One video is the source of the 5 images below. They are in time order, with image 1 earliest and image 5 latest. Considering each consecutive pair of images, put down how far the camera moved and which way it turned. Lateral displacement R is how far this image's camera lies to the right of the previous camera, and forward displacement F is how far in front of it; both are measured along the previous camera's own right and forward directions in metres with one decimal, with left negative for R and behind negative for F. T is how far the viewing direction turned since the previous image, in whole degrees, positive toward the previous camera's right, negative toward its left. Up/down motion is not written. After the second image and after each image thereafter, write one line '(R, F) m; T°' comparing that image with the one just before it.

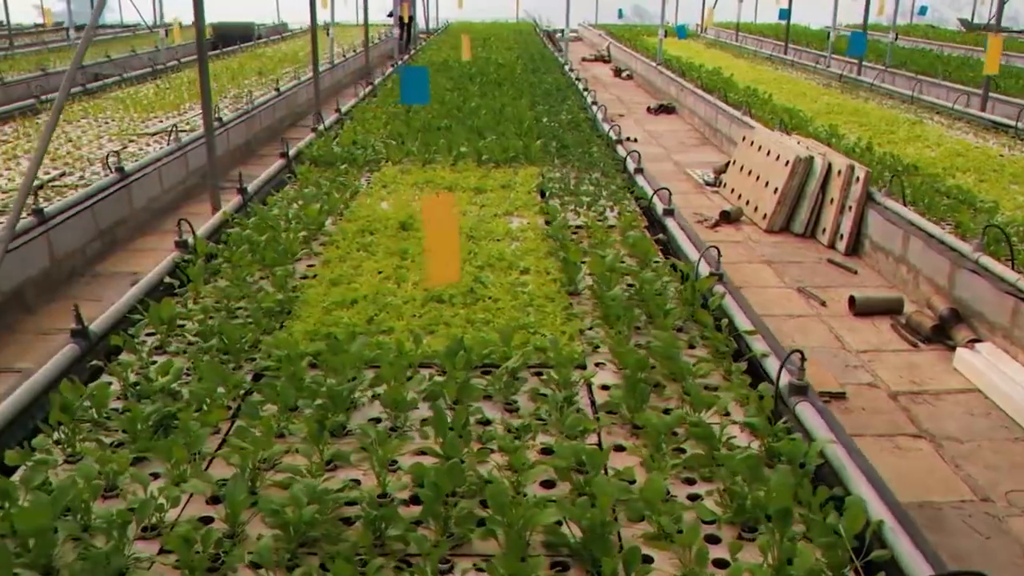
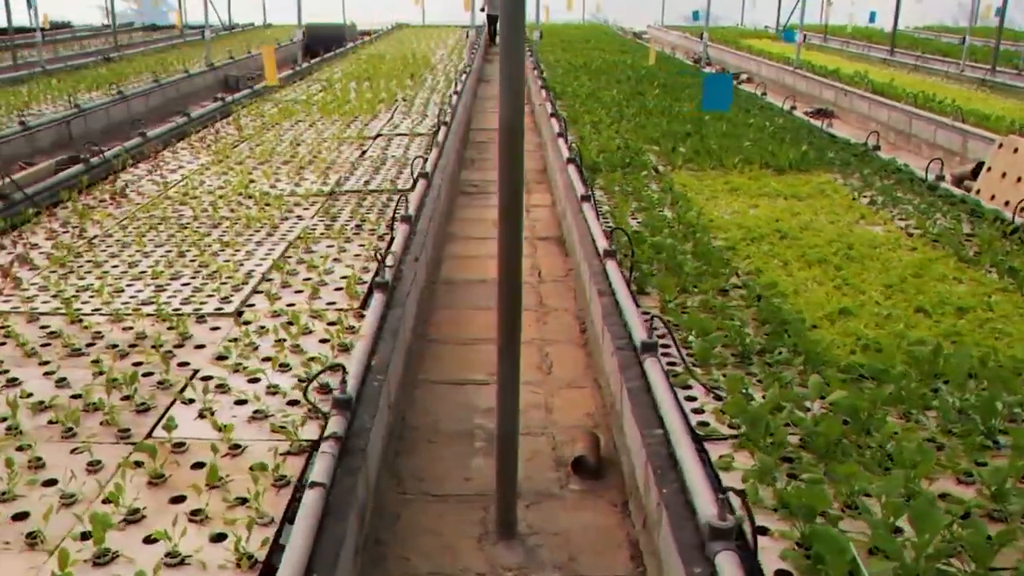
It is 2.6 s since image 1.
(-2.9, +0.1) m; +2°
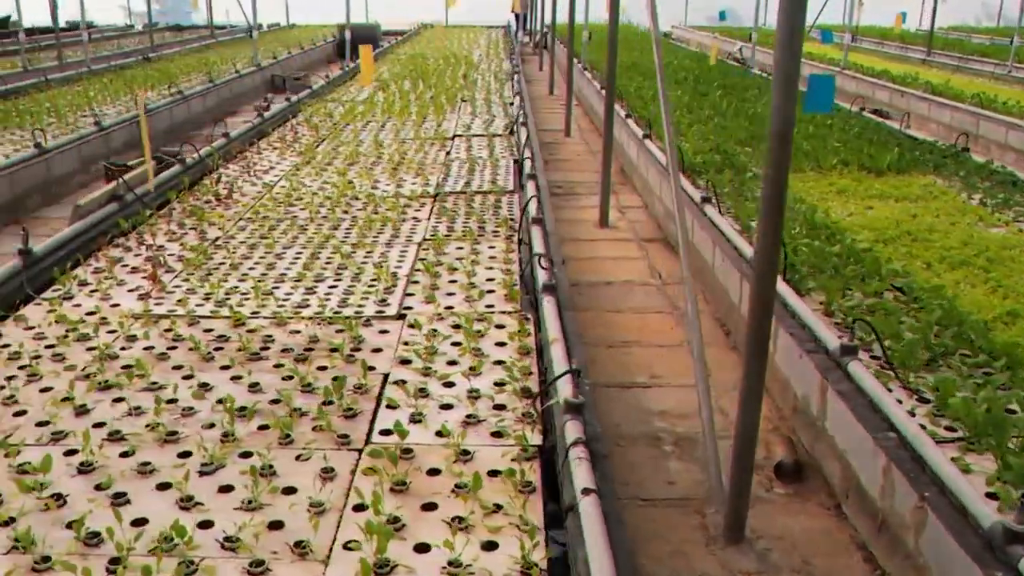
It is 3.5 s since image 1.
(-1.0, 0.0) m; +1°
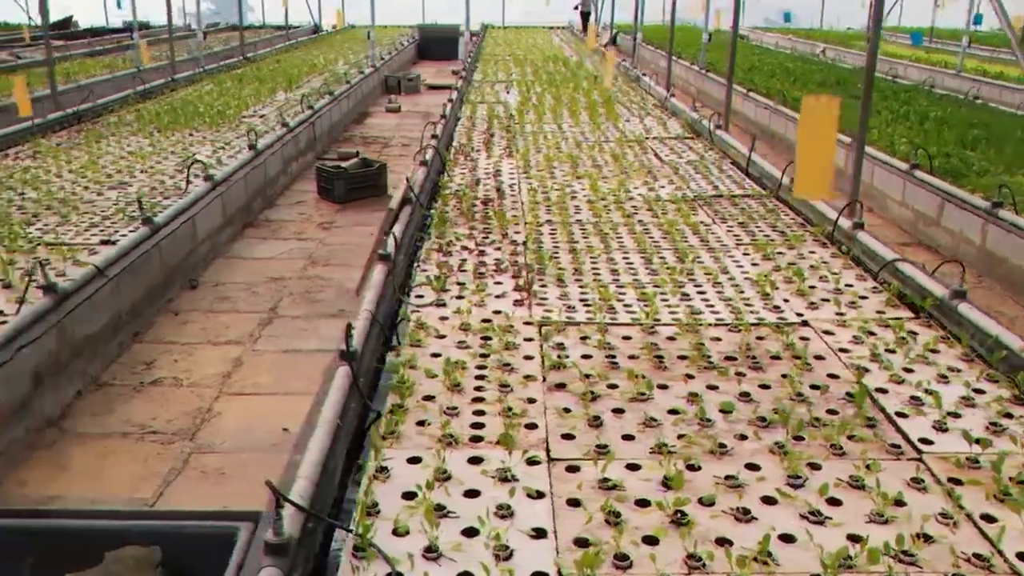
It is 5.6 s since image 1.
(-2.4, +0.1) m; +2°
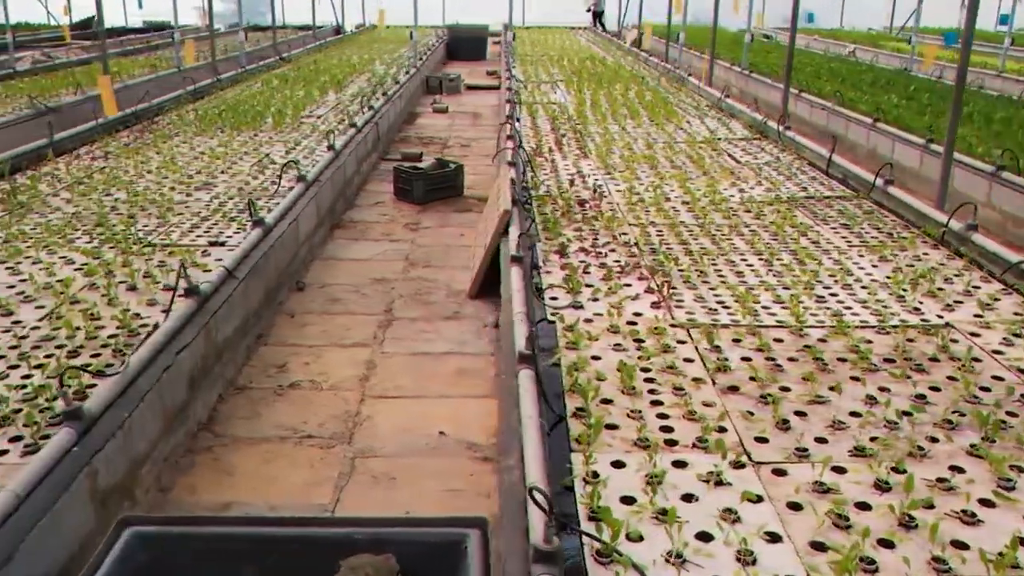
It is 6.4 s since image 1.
(-0.9, 0.0) m; +1°
